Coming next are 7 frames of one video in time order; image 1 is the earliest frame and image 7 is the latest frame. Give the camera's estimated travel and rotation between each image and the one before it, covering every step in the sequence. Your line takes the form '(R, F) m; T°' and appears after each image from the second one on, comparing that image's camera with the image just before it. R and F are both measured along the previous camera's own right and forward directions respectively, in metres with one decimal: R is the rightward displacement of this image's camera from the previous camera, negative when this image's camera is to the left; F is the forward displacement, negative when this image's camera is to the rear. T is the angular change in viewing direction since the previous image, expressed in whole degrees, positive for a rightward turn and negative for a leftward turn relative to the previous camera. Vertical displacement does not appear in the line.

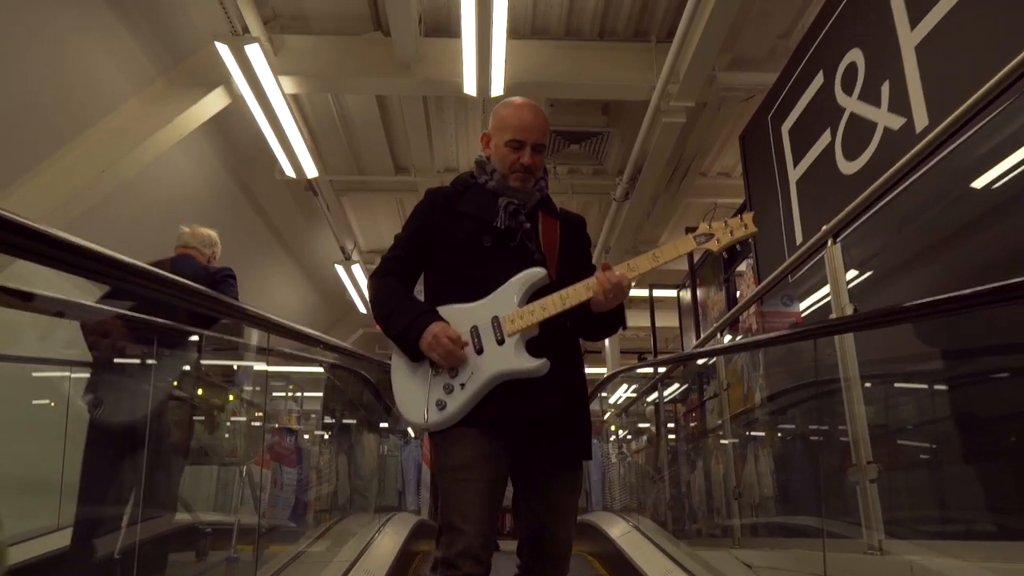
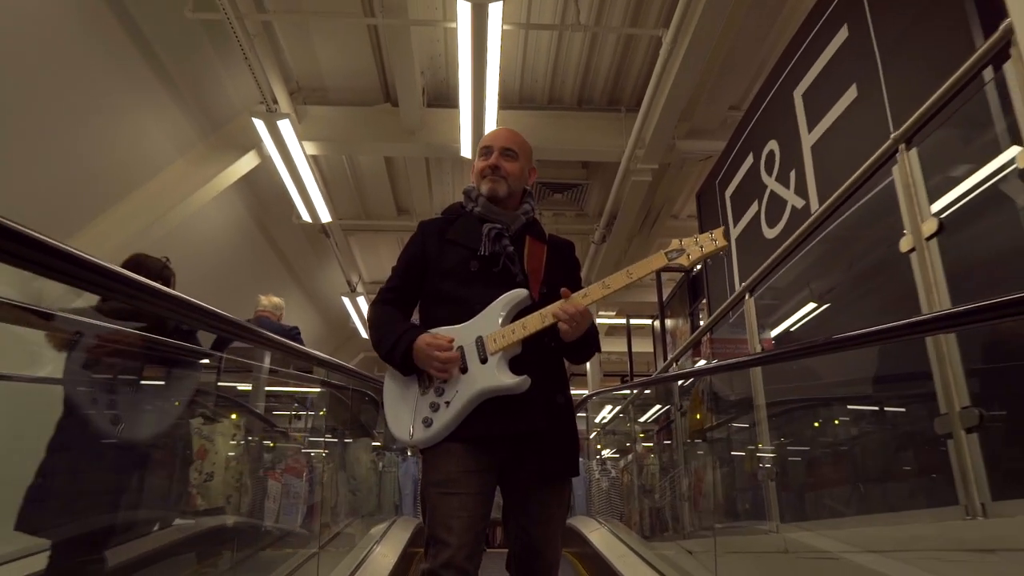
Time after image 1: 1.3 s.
(0.0, -0.6) m; +1°
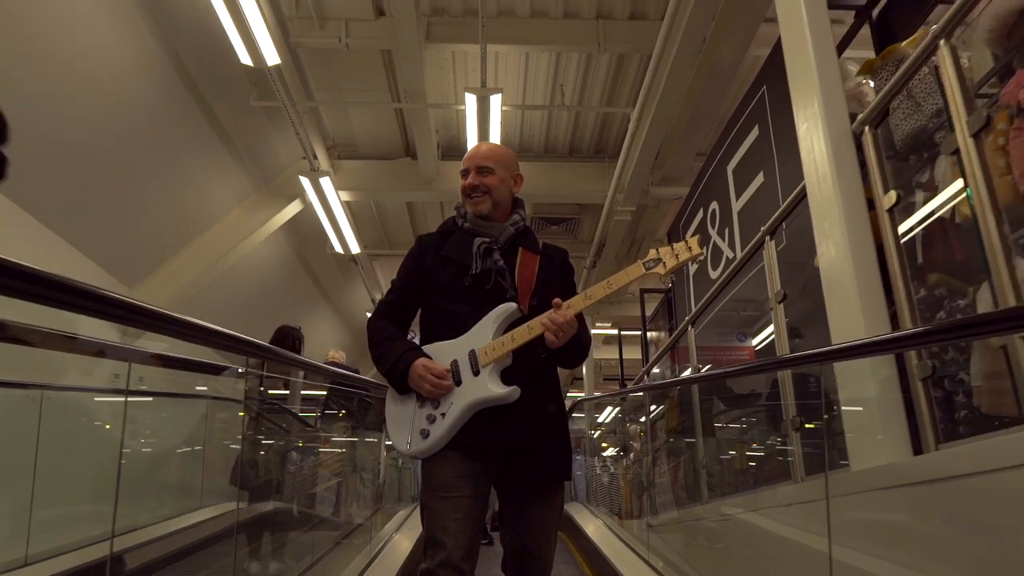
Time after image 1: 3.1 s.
(+0.1, -0.9) m; -1°
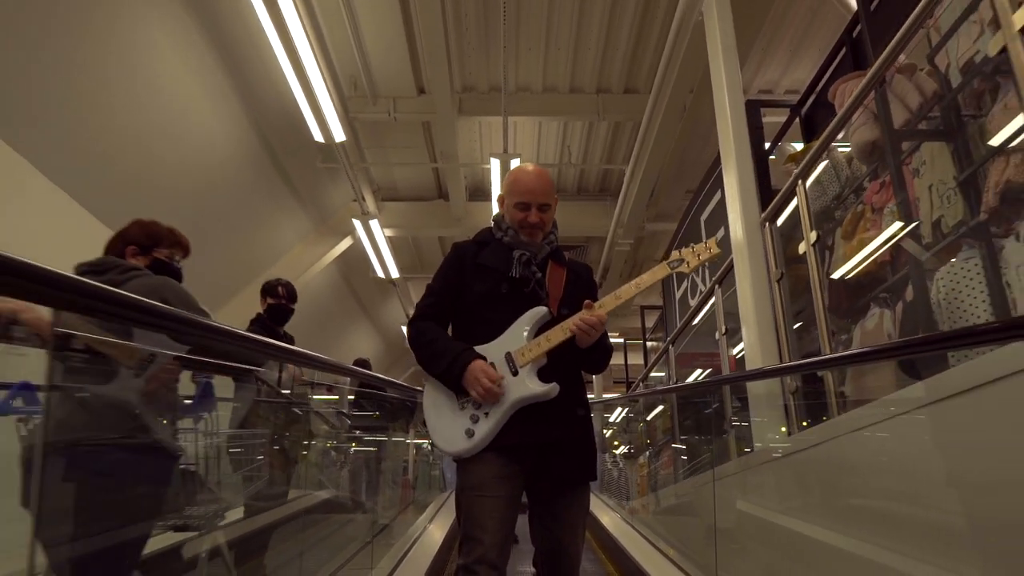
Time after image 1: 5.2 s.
(0.0, -1.0) m; -1°
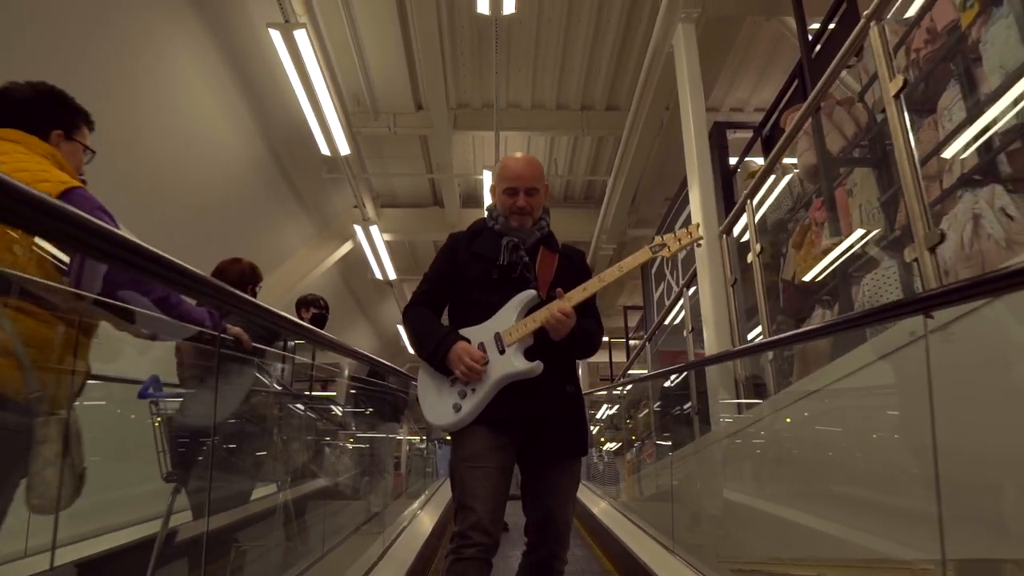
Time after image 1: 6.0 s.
(0.0, -0.4) m; +1°
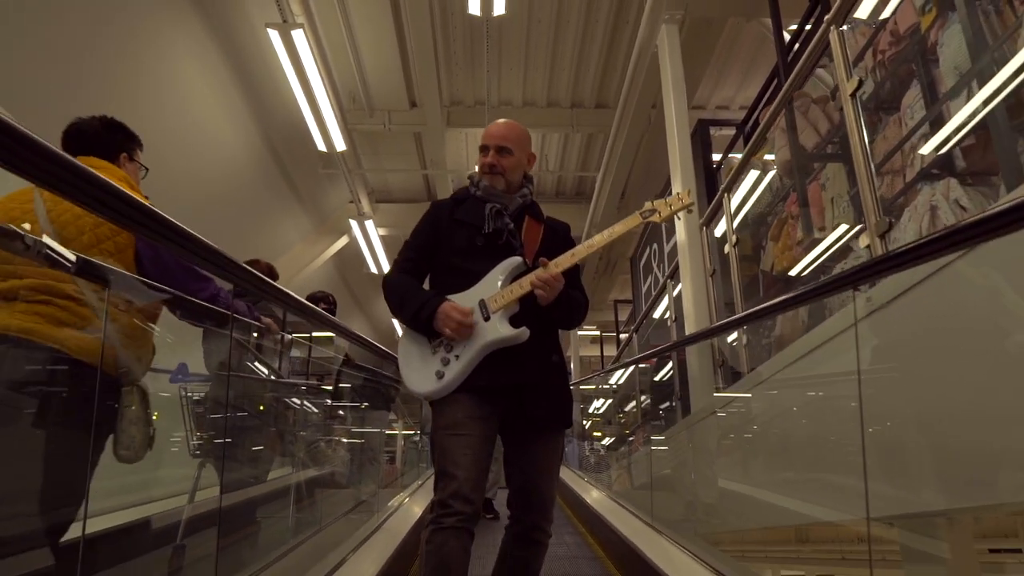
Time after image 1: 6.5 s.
(0.0, -0.2) m; 0°
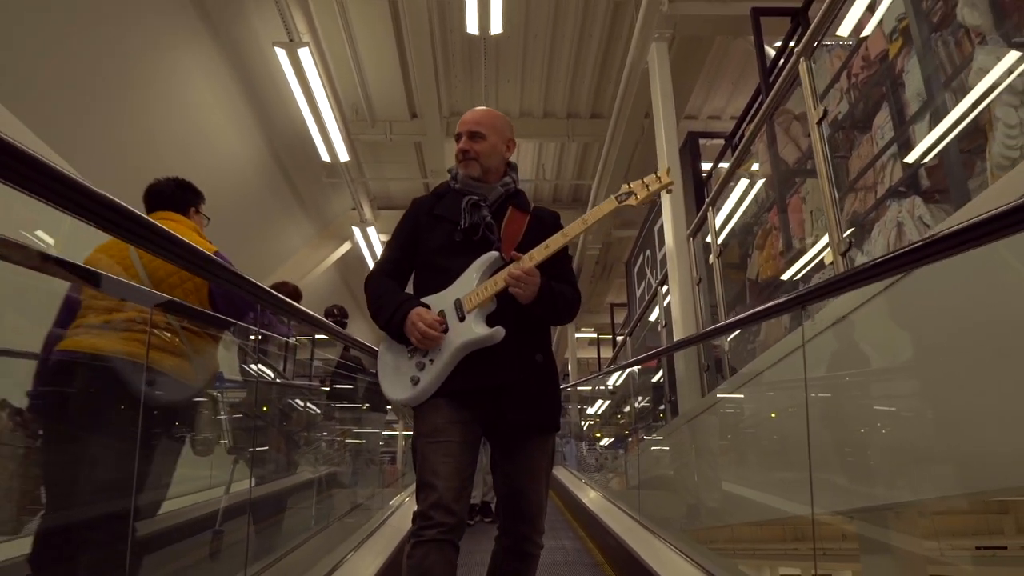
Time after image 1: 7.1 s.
(0.0, -0.2) m; 0°
